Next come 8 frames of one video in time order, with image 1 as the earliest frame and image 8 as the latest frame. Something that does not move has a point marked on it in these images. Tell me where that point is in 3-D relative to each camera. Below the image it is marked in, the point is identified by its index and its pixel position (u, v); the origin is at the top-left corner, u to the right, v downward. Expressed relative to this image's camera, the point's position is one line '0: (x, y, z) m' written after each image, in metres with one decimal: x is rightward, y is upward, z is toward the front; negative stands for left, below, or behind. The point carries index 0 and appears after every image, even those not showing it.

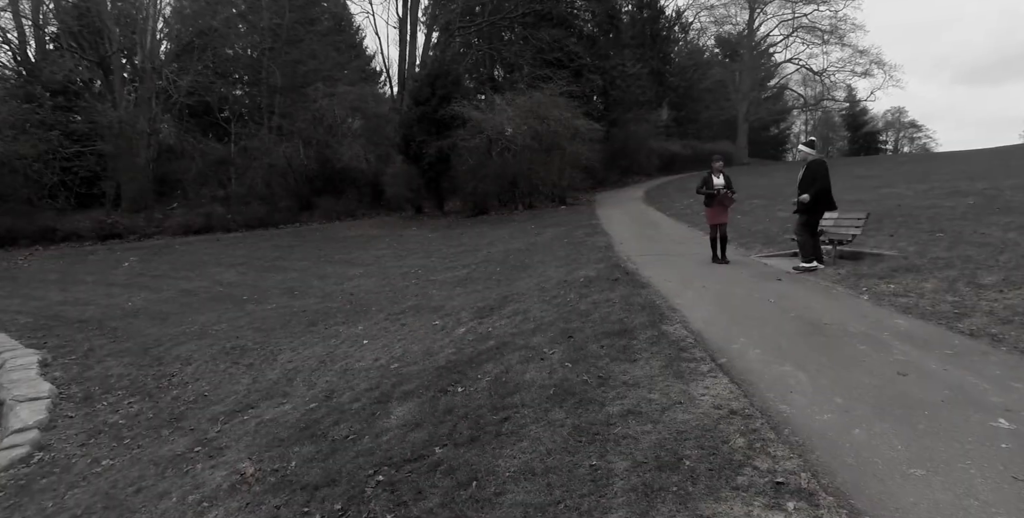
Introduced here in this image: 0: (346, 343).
0: (-2.2, -1.1, +7.6) m
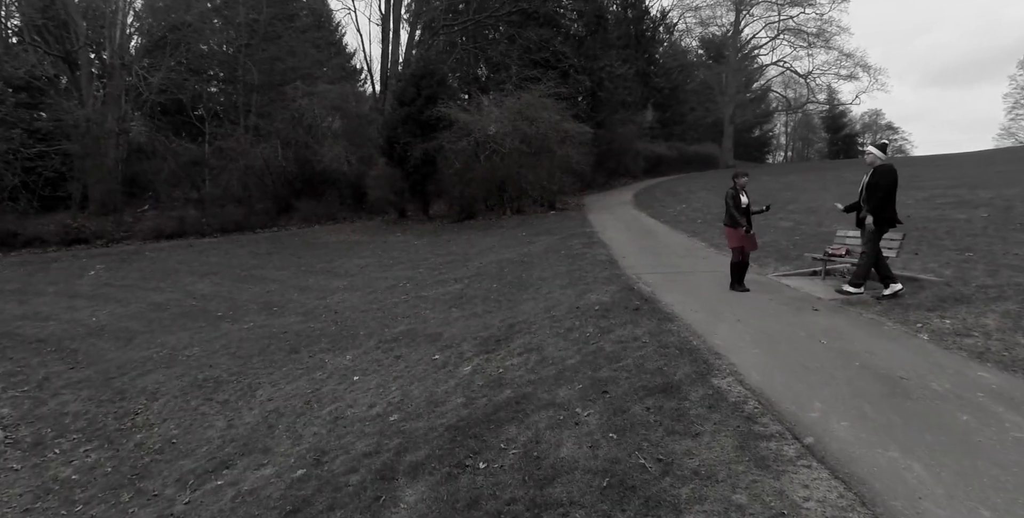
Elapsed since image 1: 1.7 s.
0: (-2.1, -1.4, +6.8) m
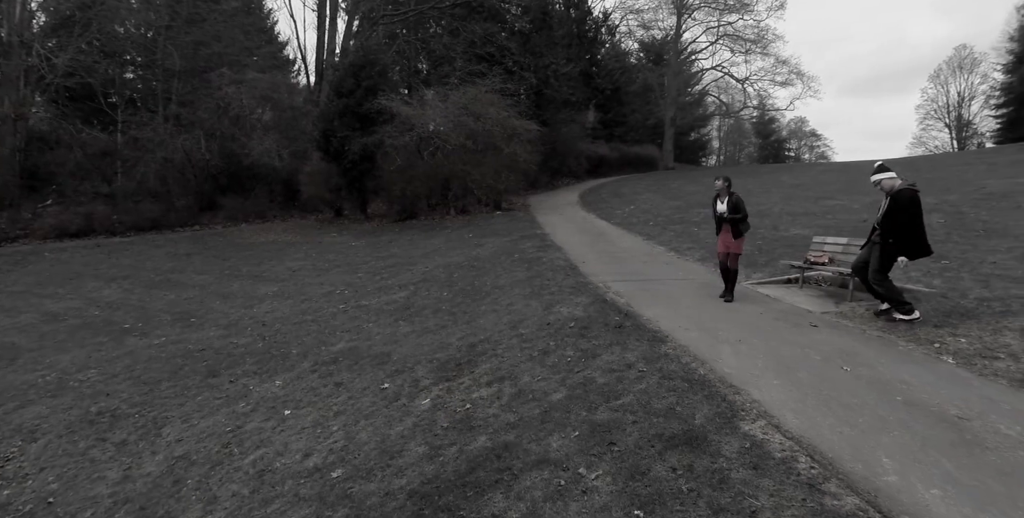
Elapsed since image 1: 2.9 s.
0: (-2.5, -1.5, +5.7) m
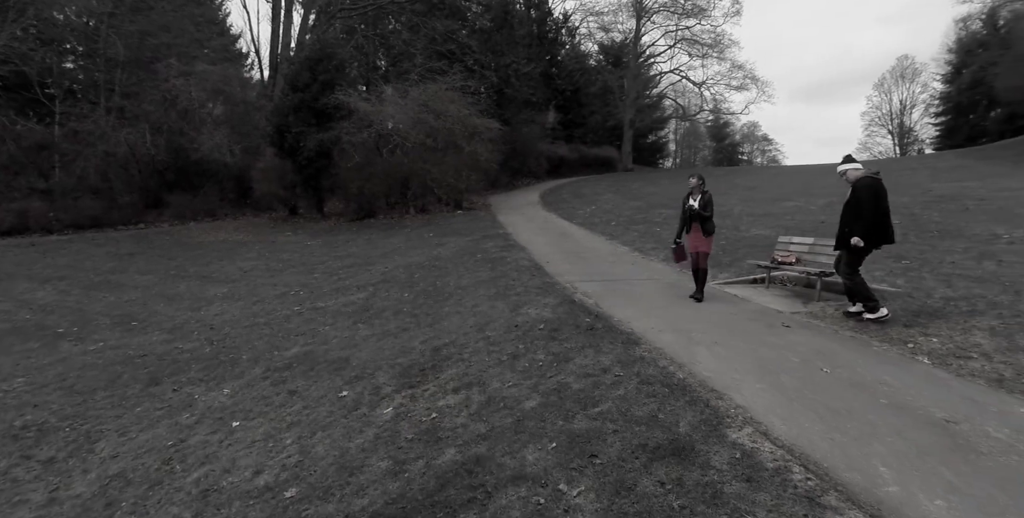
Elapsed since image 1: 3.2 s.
0: (-2.8, -1.5, +5.2) m
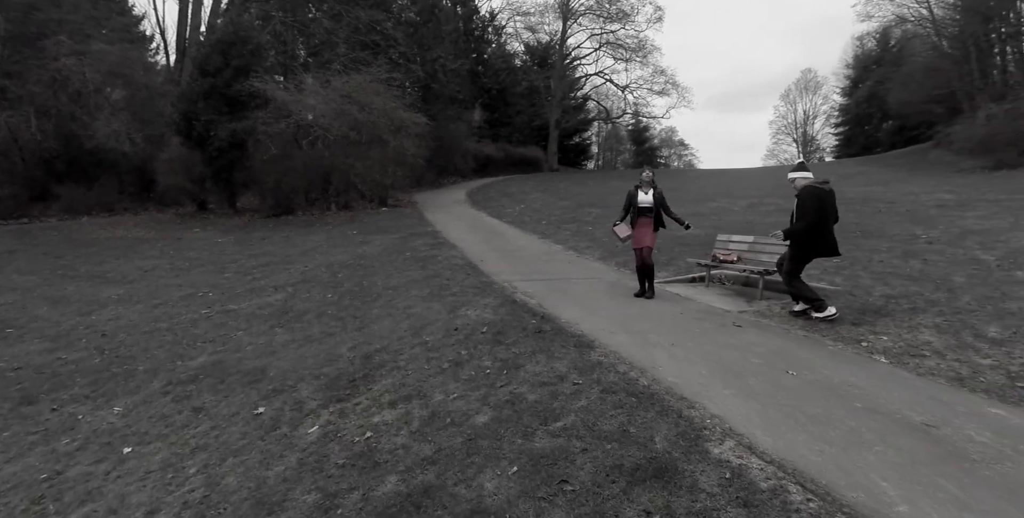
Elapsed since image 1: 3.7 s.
0: (-3.2, -1.5, +4.4) m
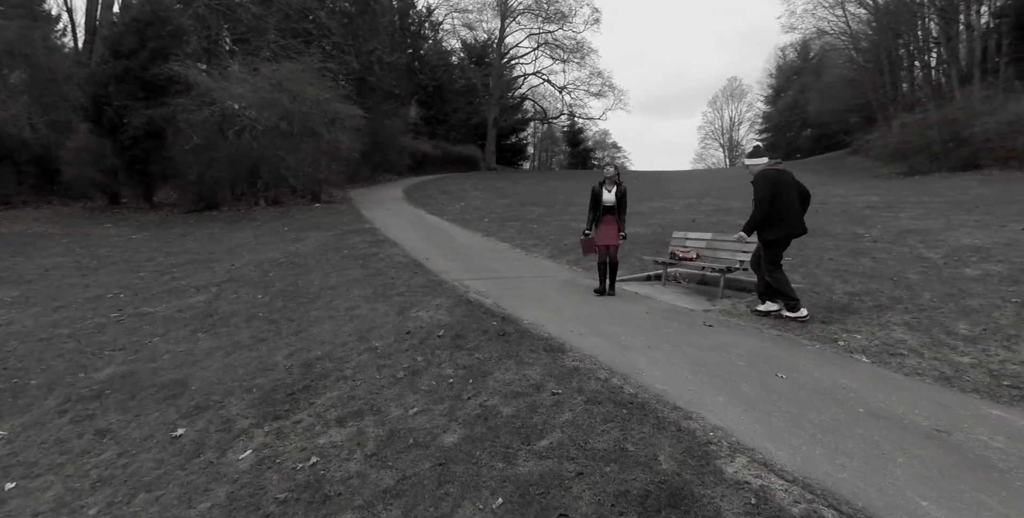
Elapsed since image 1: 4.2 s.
0: (-3.4, -1.4, +3.6) m
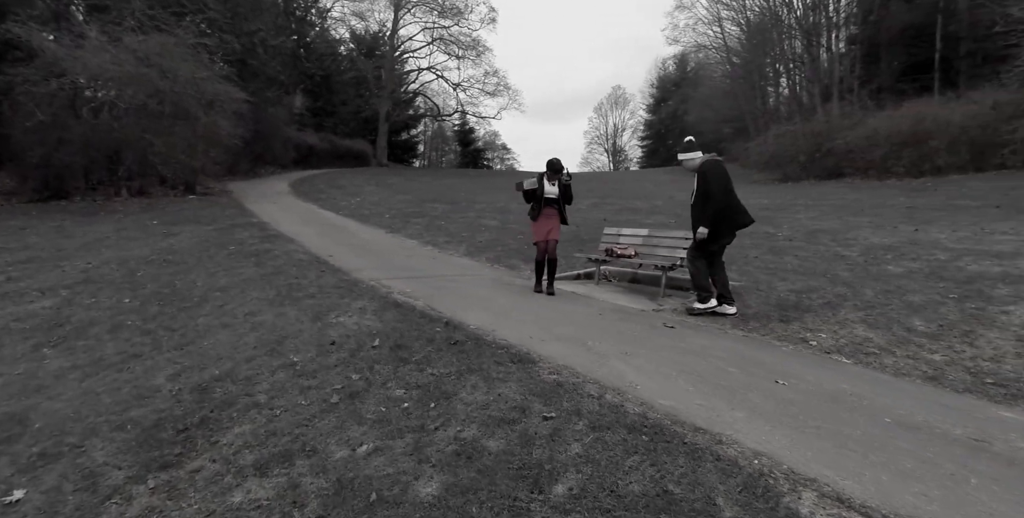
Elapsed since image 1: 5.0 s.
0: (-3.5, -1.4, +2.2) m
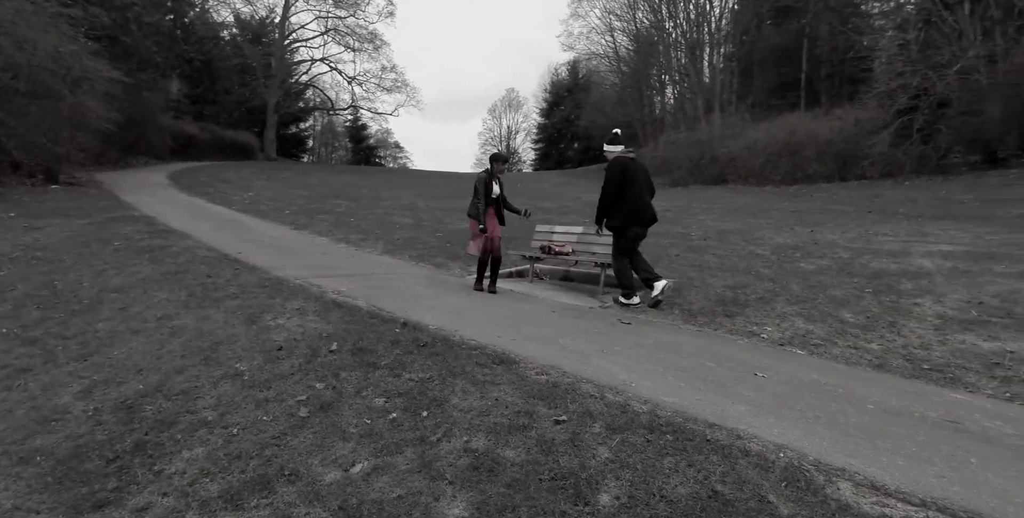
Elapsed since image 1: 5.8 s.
0: (-3.3, -1.4, +1.4) m
